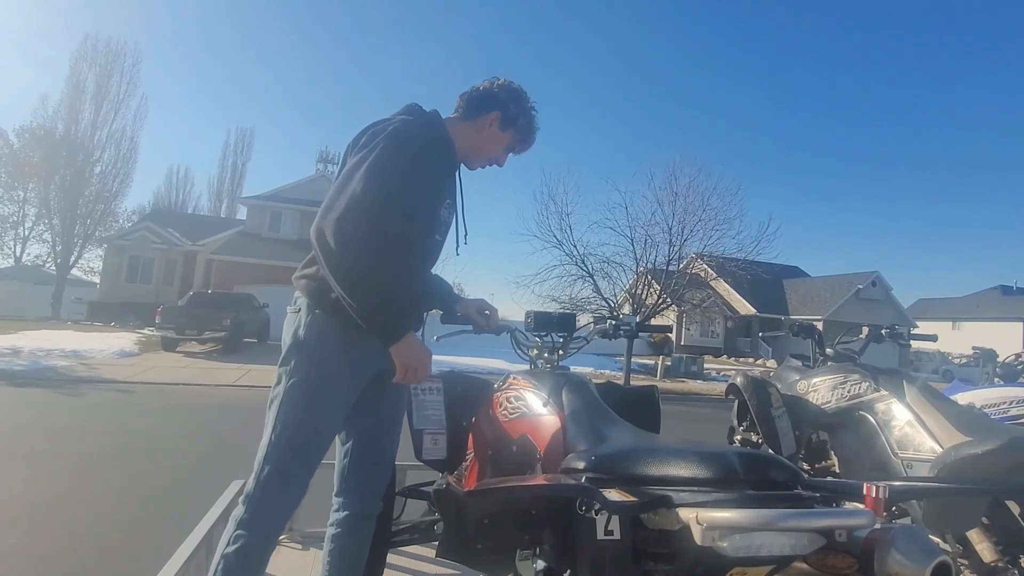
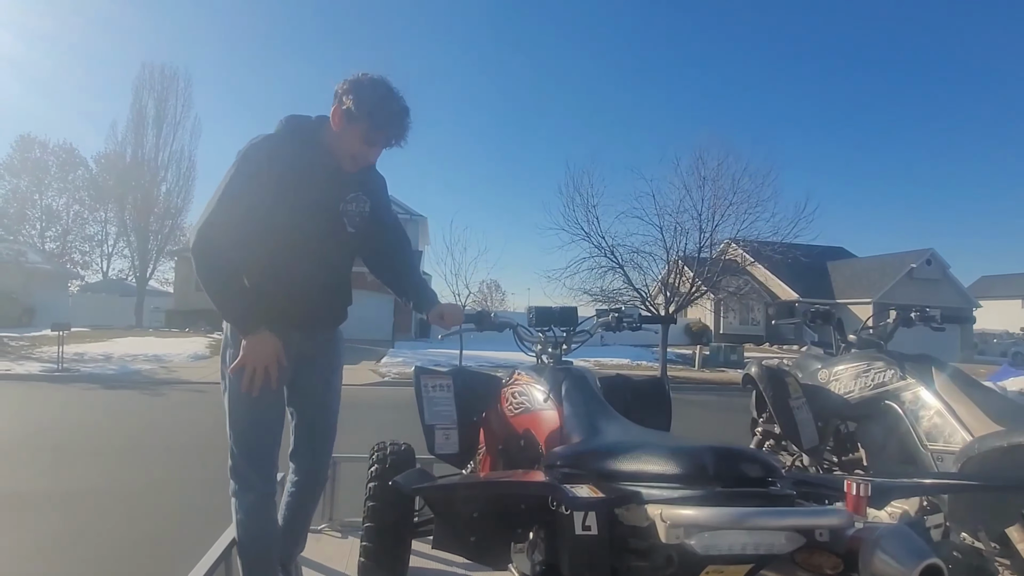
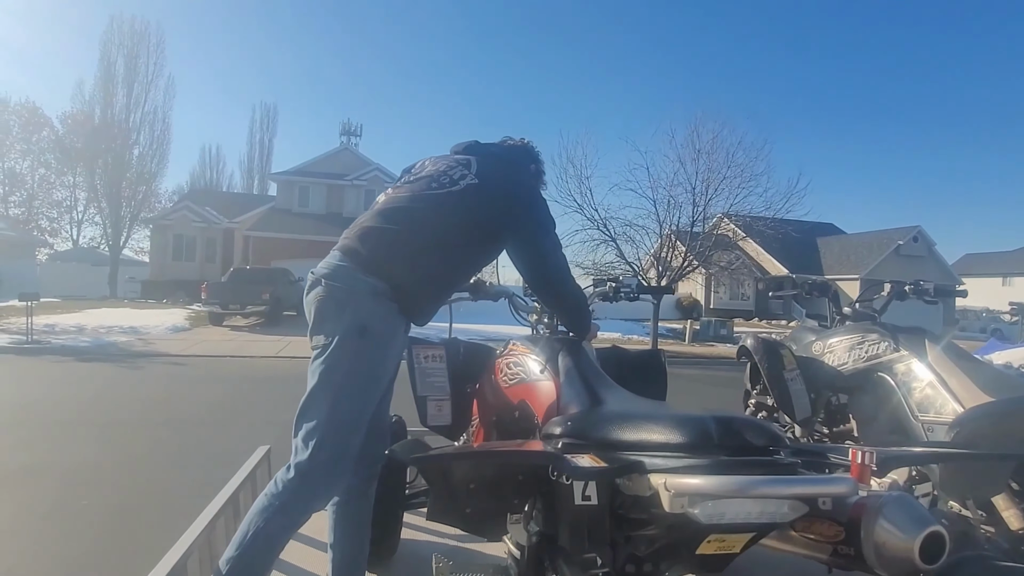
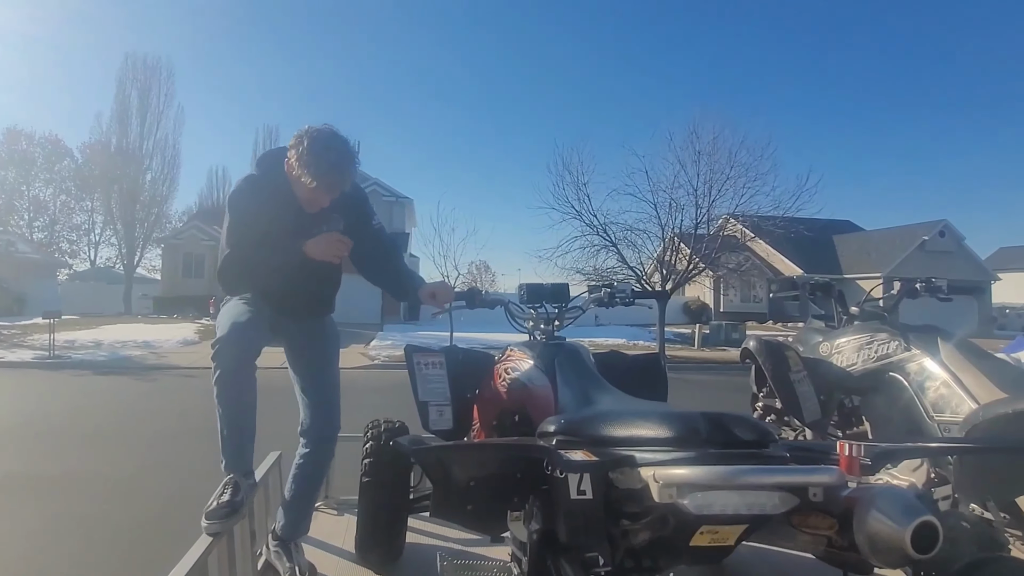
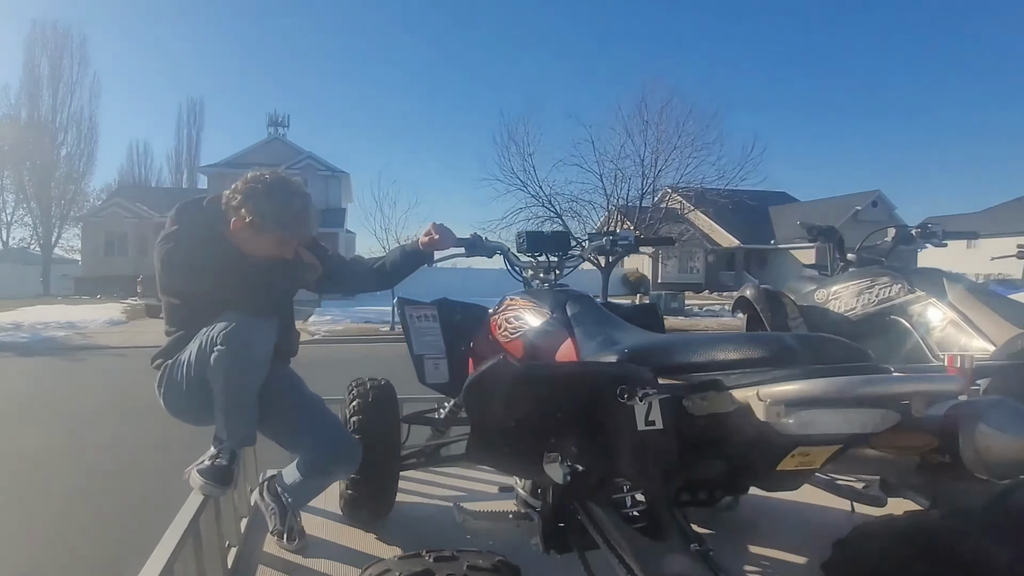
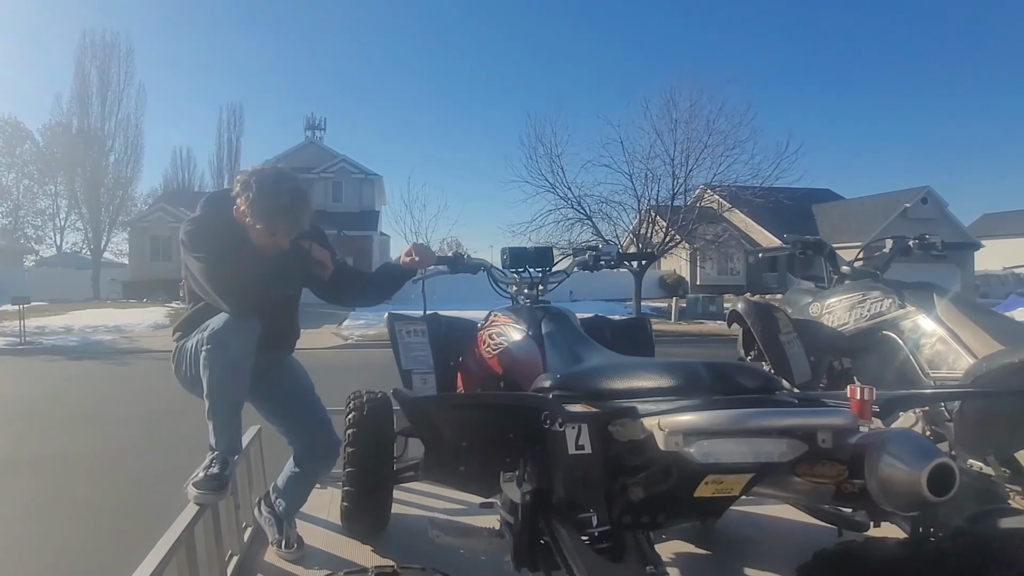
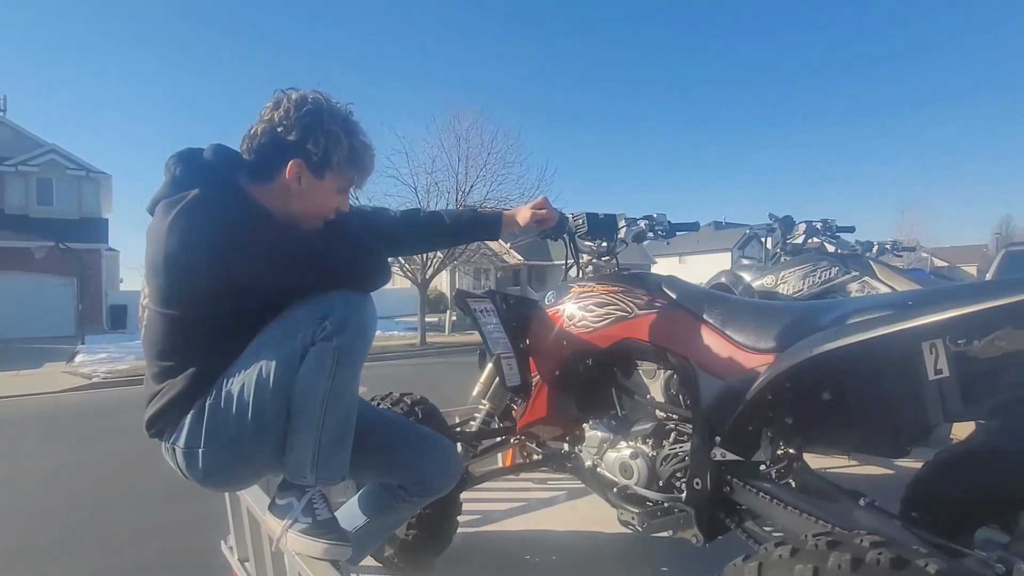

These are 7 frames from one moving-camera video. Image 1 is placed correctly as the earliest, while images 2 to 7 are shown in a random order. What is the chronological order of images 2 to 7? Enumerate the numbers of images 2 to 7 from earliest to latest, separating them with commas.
3, 2, 4, 6, 5, 7
